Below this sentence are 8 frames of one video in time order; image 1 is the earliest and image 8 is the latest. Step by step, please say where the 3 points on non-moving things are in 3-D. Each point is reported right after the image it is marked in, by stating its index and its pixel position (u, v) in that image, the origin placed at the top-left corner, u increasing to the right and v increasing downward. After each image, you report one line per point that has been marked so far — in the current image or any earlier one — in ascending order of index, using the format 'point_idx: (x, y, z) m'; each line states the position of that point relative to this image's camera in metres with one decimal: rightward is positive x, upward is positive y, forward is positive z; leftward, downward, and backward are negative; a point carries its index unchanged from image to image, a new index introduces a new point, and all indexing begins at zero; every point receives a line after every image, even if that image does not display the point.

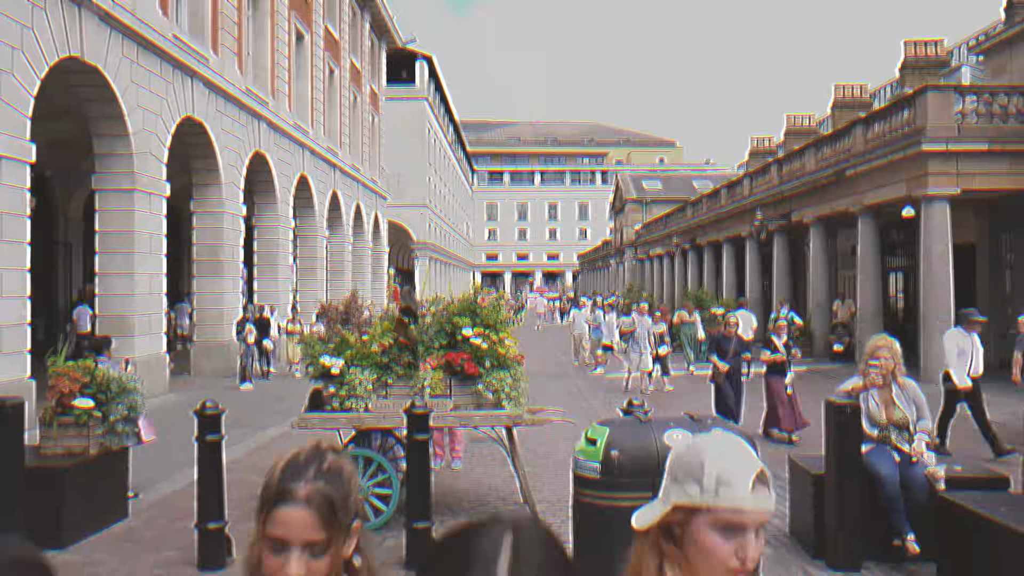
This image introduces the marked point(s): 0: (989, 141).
0: (+9.1, +2.8, +15.7) m
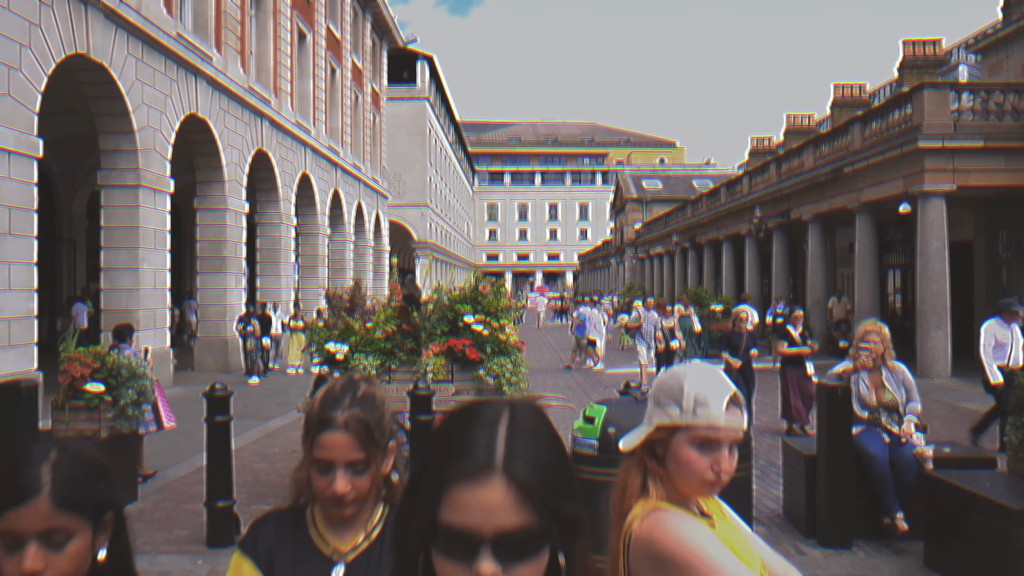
0: (+9.1, +2.9, +15.9) m
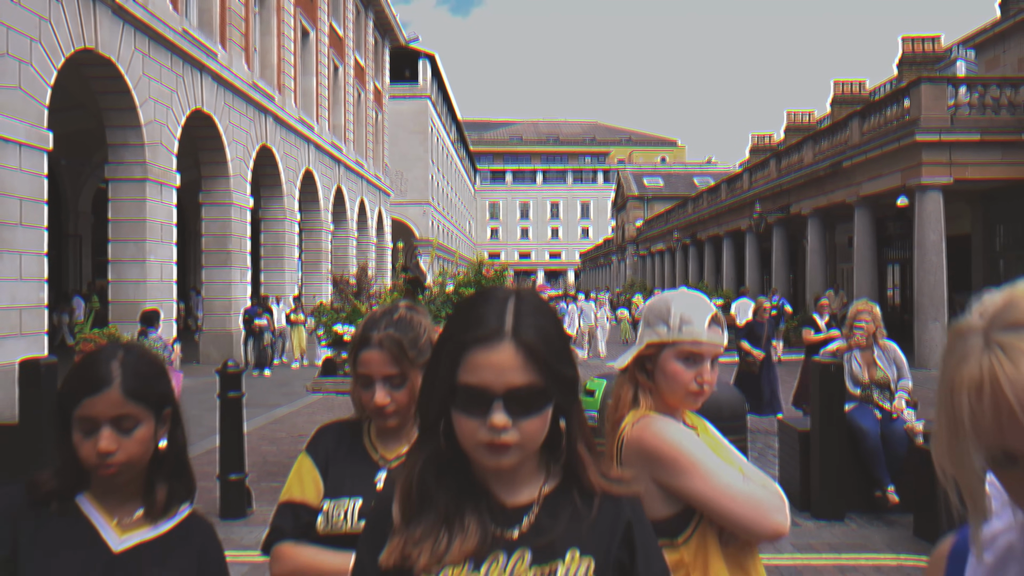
0: (+9.2, +3.0, +16.0) m
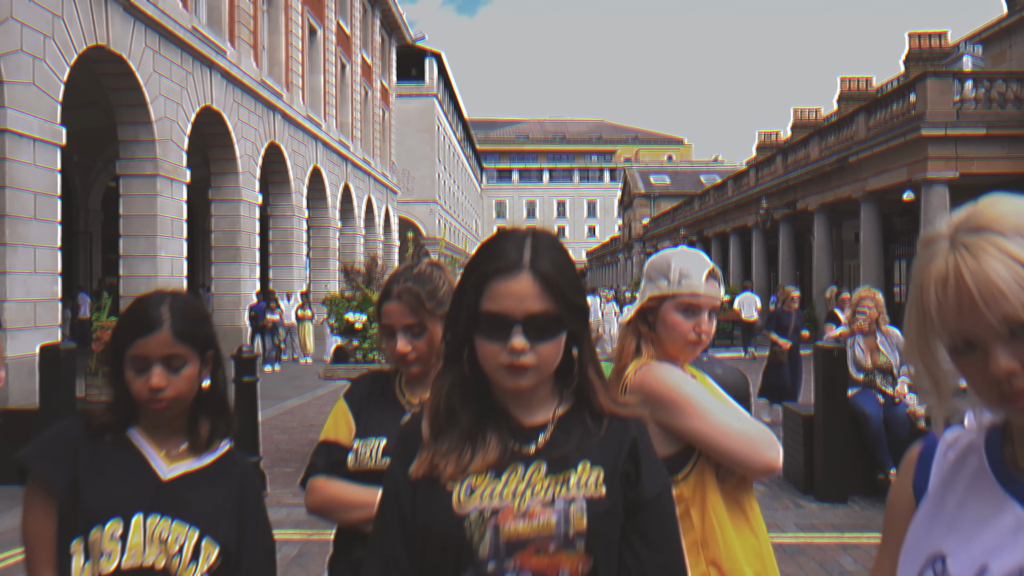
0: (+9.3, +3.2, +16.1) m
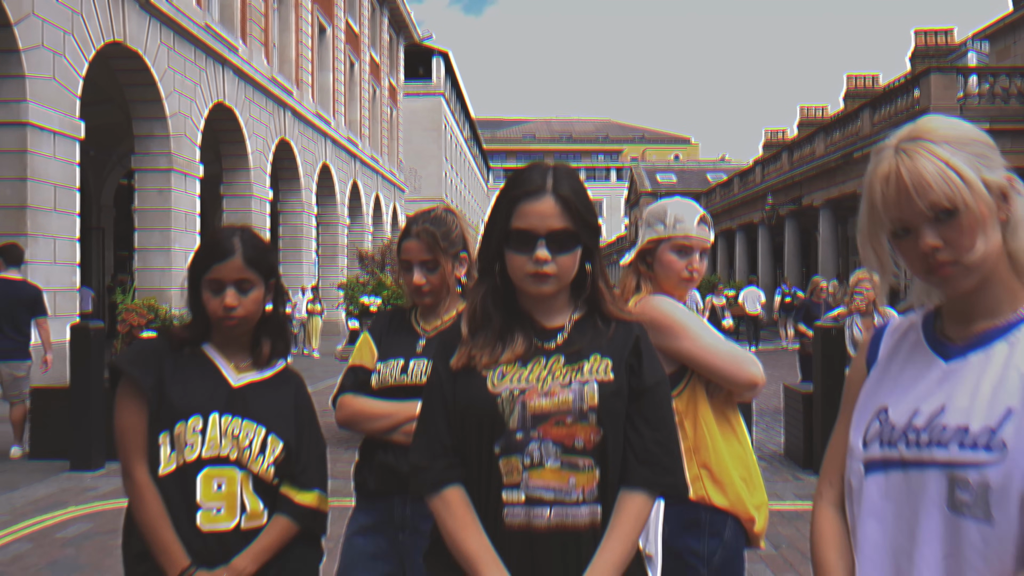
0: (+9.5, +3.3, +16.3) m
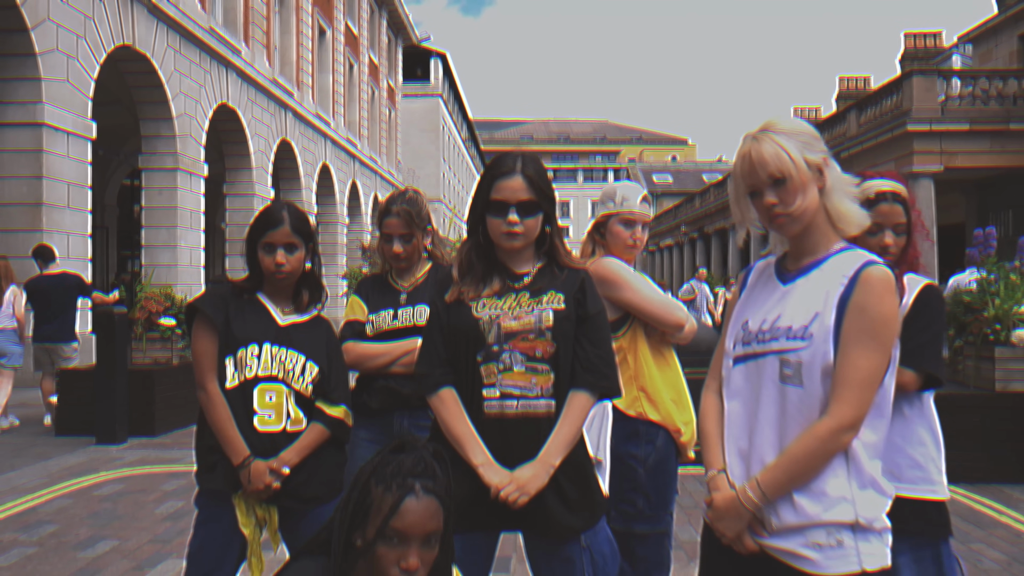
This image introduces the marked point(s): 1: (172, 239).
0: (+9.4, +3.4, +16.9) m
1: (-7.0, +1.0, +17.1) m
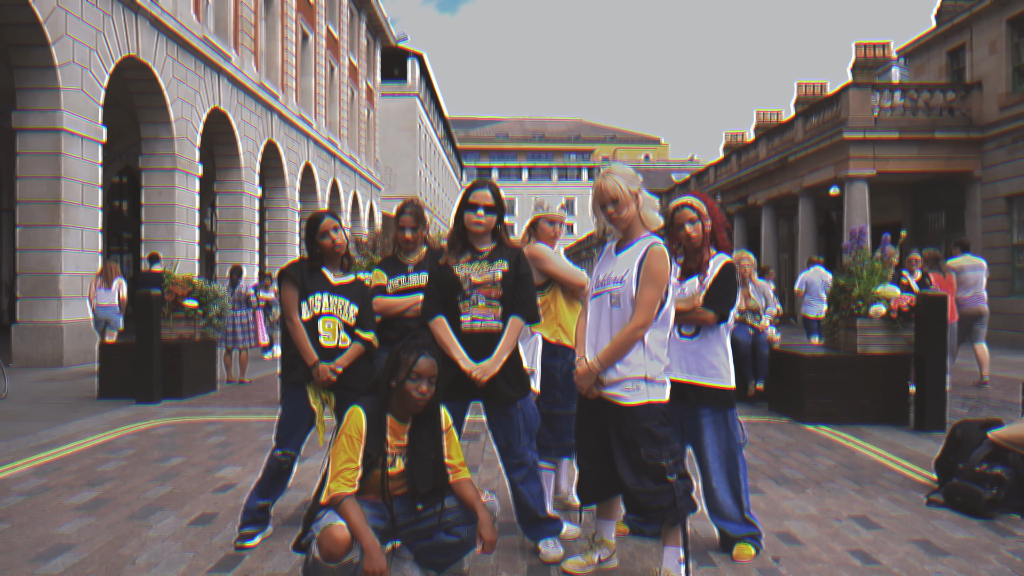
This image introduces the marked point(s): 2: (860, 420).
0: (+8.8, +3.6, +18.8) m
1: (-7.6, +1.2, +18.5) m
2: (+3.2, -1.2, +7.7) m
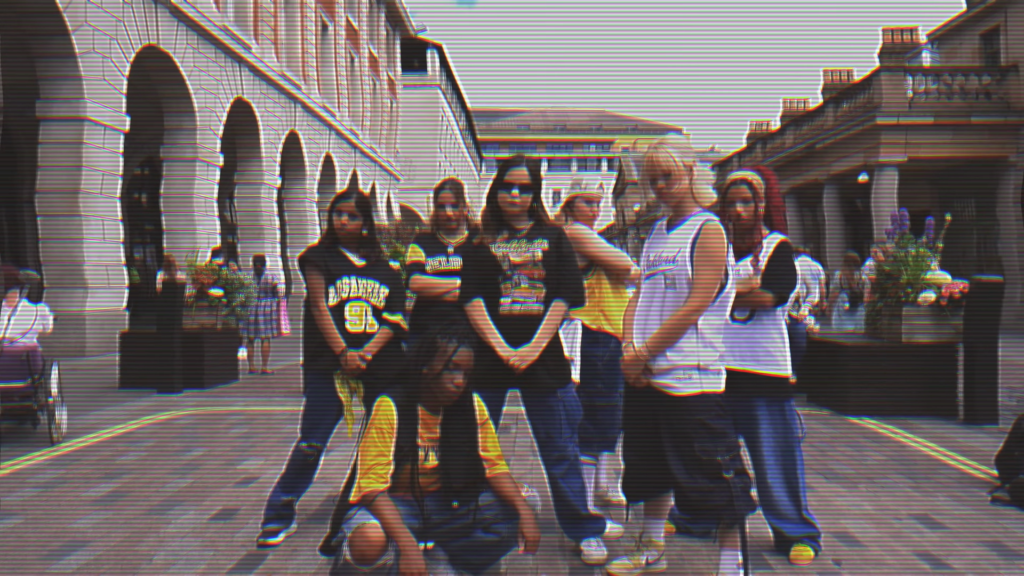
0: (+9.3, +3.8, +18.2) m
1: (-7.1, +1.4, +18.3) m
2: (+3.5, -1.1, +7.3) m
